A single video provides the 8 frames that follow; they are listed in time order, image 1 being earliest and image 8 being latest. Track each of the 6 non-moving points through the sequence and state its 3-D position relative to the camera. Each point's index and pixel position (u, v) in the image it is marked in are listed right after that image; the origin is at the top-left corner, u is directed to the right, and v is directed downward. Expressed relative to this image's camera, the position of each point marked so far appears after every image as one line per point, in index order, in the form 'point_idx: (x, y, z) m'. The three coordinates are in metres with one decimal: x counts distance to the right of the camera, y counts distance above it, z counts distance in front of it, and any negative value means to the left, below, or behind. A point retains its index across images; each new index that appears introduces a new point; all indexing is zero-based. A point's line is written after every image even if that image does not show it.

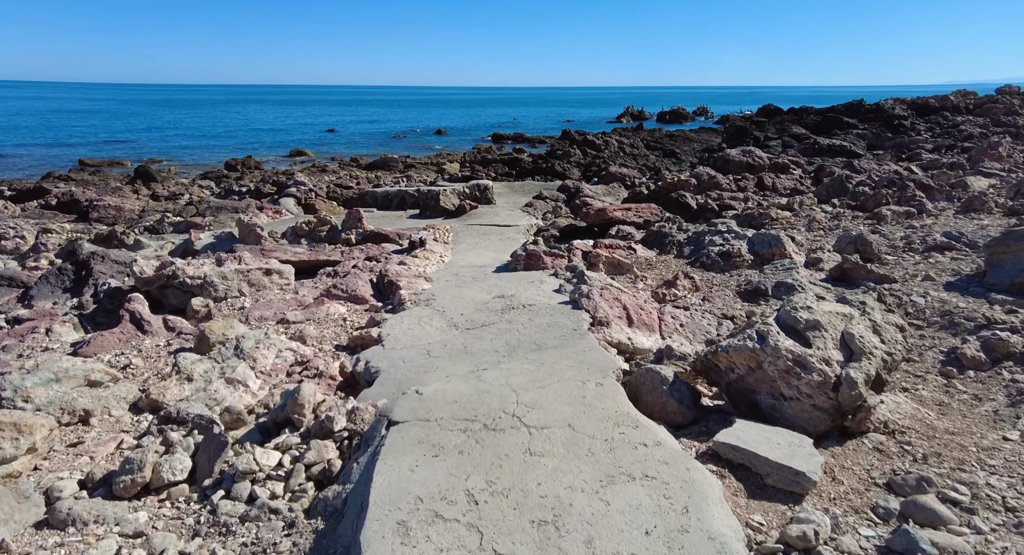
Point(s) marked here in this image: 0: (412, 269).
0: (-1.4, +0.1, +8.2) m
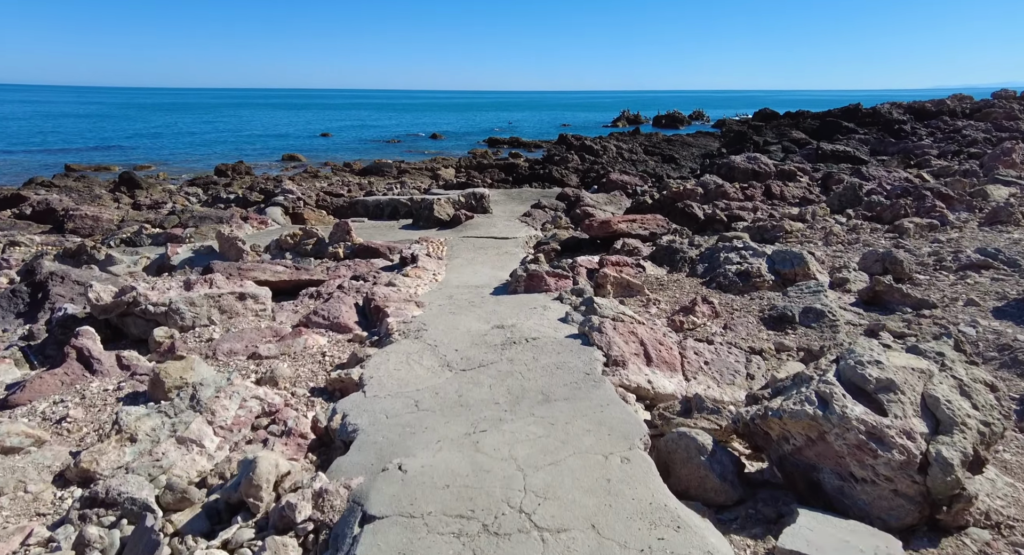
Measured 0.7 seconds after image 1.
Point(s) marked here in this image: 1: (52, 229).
0: (-1.4, -0.2, +7.5) m
1: (-12.5, +1.3, +15.6) m
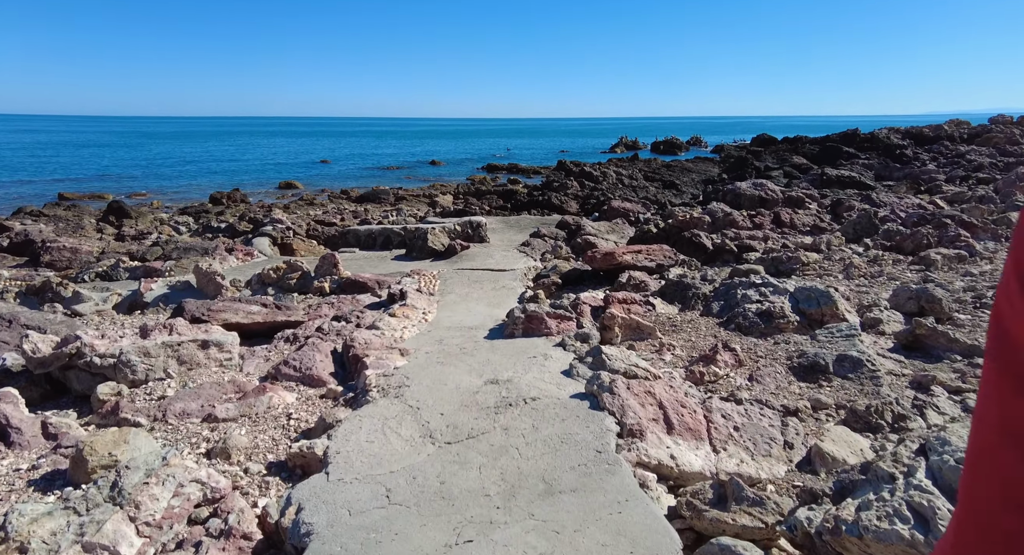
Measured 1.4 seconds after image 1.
0: (-1.5, -0.7, +6.7) m
1: (-12.6, +0.4, +14.9) m
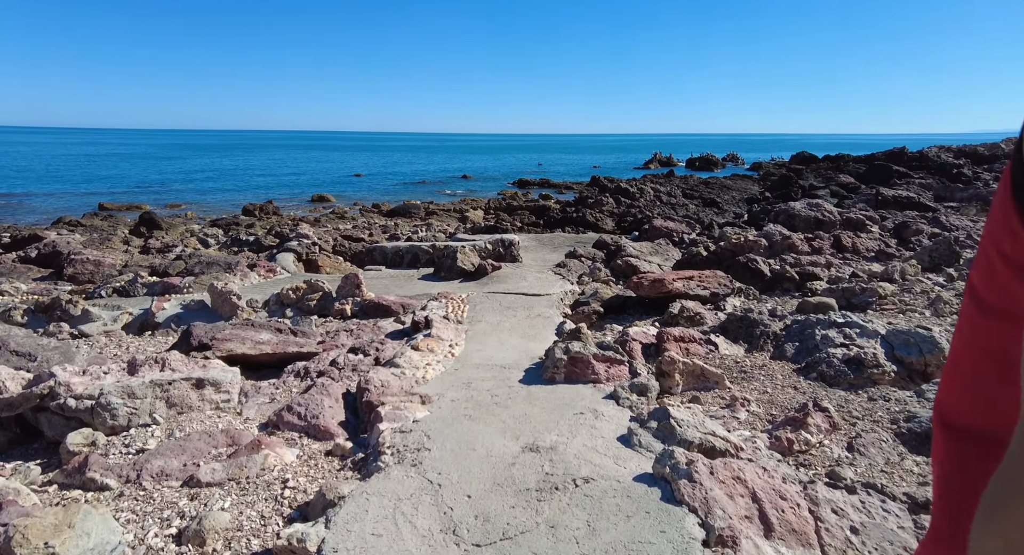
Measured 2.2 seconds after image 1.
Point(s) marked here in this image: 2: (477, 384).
0: (-1.1, -1.0, +5.9) m
1: (-11.7, +0.1, +14.6) m
2: (-0.3, -1.1, +5.7) m
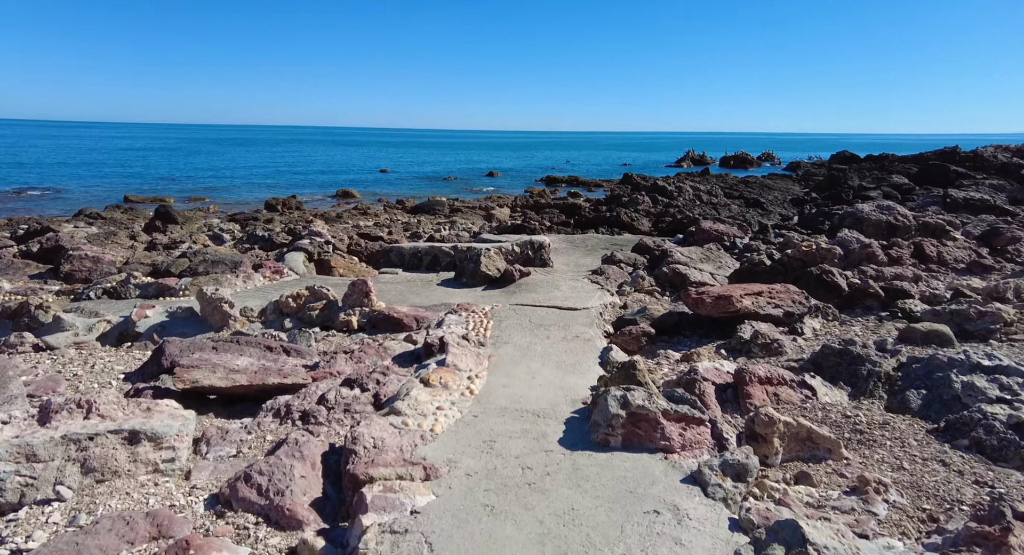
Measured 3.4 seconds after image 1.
0: (-0.8, -1.2, +4.4) m
1: (-11.0, +0.2, +13.6) m
2: (-0.1, -1.2, +4.2) m
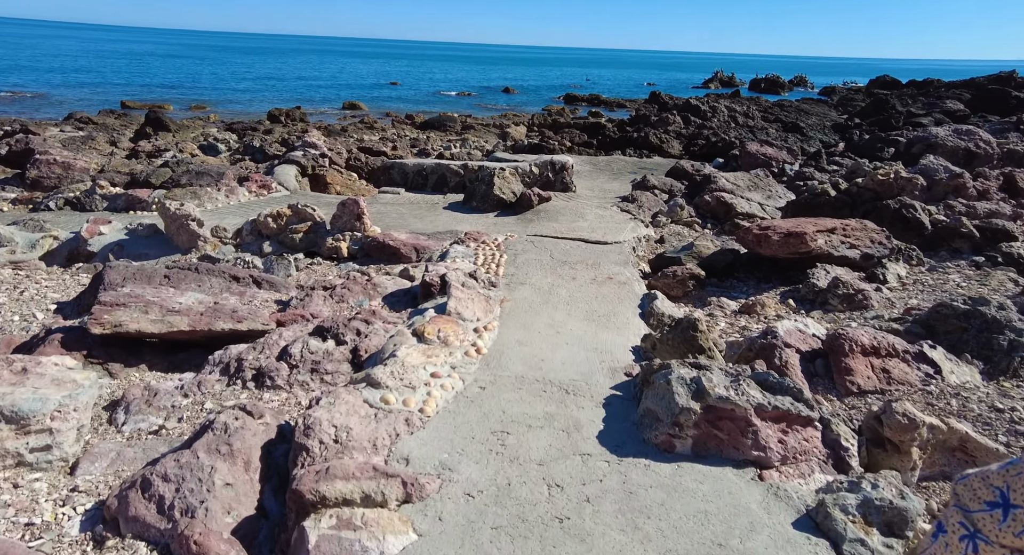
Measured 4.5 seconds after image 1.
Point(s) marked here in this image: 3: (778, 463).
0: (-0.7, -0.7, +3.2) m
1: (-10.7, +2.2, +12.3) m
2: (0.0, -0.9, +3.0) m
3: (+1.3, -0.9, +2.7) m
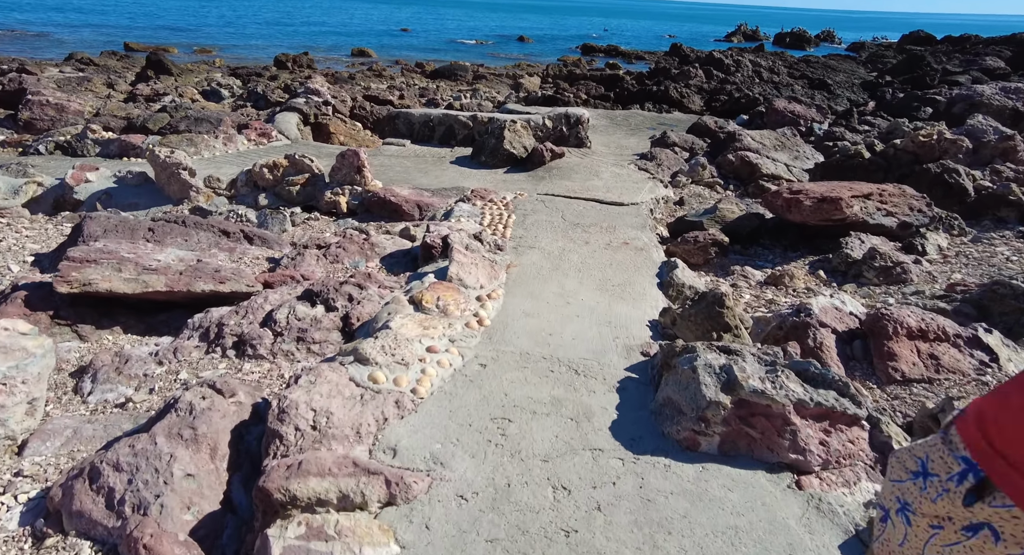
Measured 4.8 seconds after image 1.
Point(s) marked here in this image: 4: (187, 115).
0: (-0.7, -0.6, +2.8) m
1: (-10.4, +3.3, +11.8) m
2: (0.0, -0.7, +2.6) m
3: (+1.3, -0.8, +2.3) m
4: (-6.6, +3.3, +11.5) m
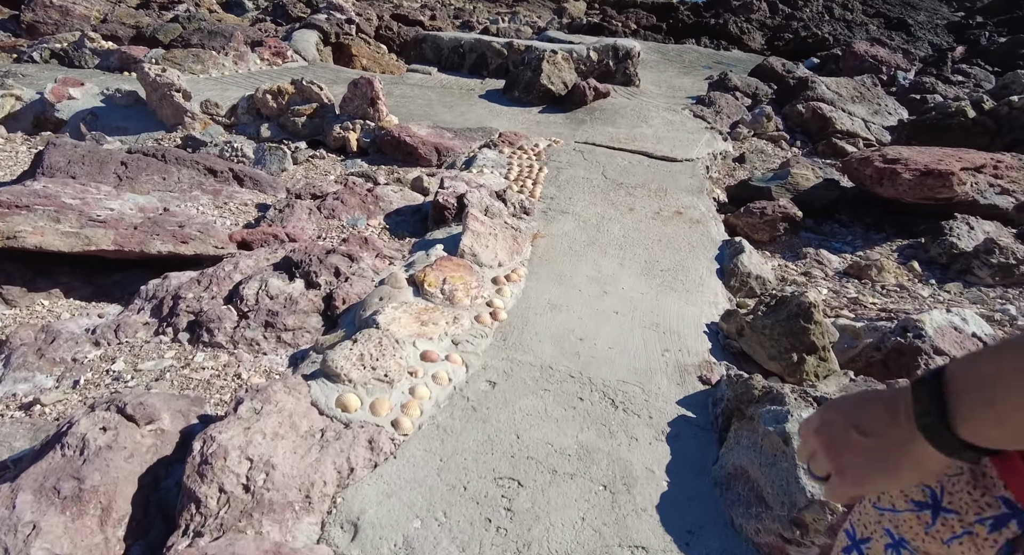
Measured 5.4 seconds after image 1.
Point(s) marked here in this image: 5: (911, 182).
0: (-0.6, -0.6, +2.1) m
1: (-9.6, +4.9, +11.0) m
2: (+0.1, -0.8, +1.9) m
3: (+1.3, -0.9, +1.6) m
4: (-5.8, +4.6, +10.5) m
5: (+3.3, +0.8, +4.7) m
